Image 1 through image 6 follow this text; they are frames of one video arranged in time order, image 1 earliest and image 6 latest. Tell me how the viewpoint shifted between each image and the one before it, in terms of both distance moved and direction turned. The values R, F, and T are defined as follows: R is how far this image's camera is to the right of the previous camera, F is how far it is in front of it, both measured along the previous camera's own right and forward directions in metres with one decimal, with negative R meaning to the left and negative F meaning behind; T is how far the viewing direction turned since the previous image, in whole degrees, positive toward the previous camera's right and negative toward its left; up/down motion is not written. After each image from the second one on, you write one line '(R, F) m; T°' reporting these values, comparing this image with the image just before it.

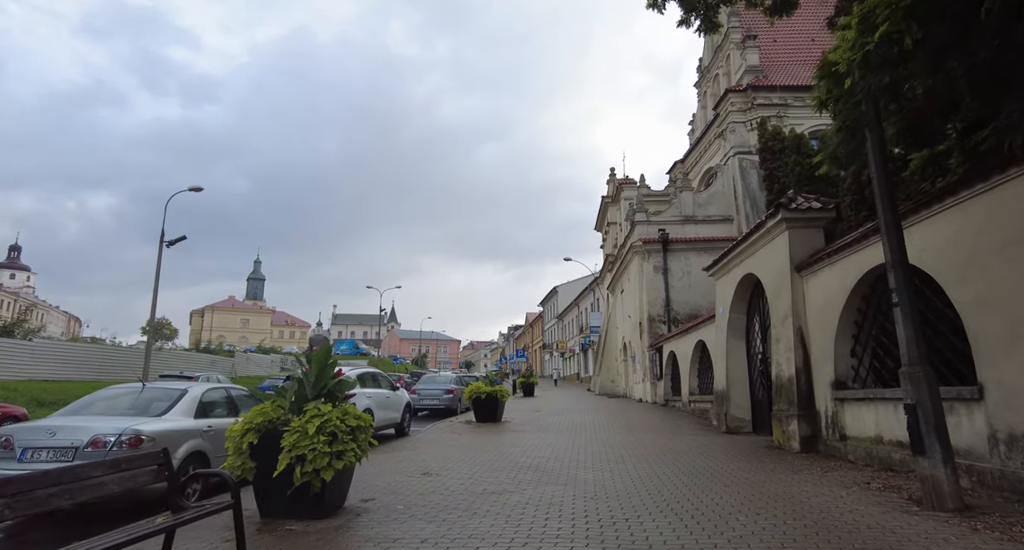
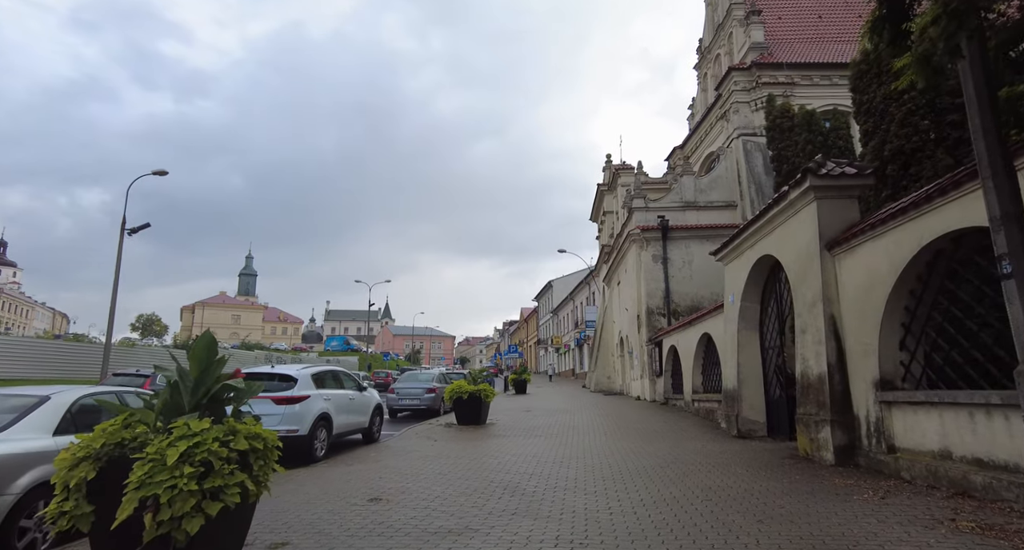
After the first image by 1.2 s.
(+0.3, +1.5) m; 0°
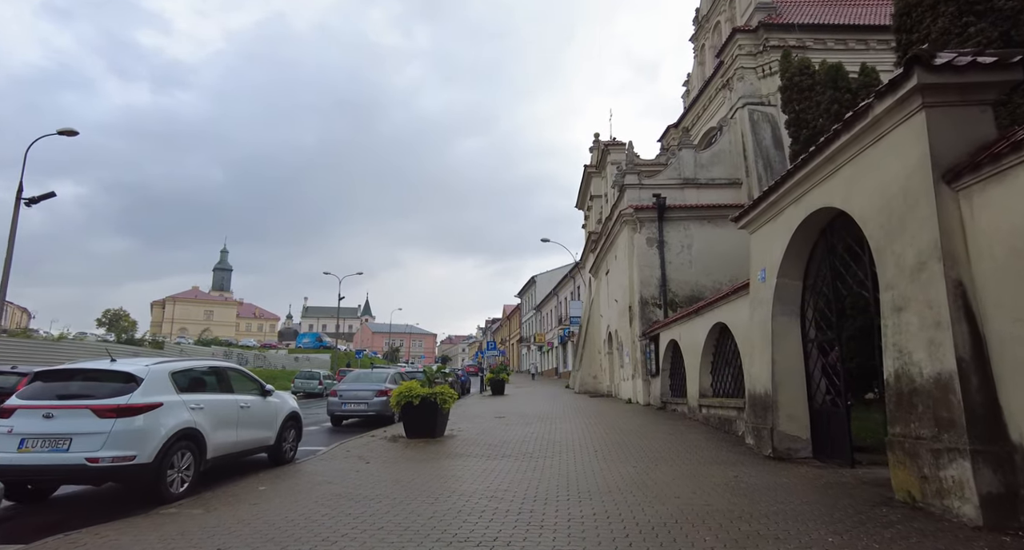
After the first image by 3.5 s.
(+0.4, +2.9) m; +2°
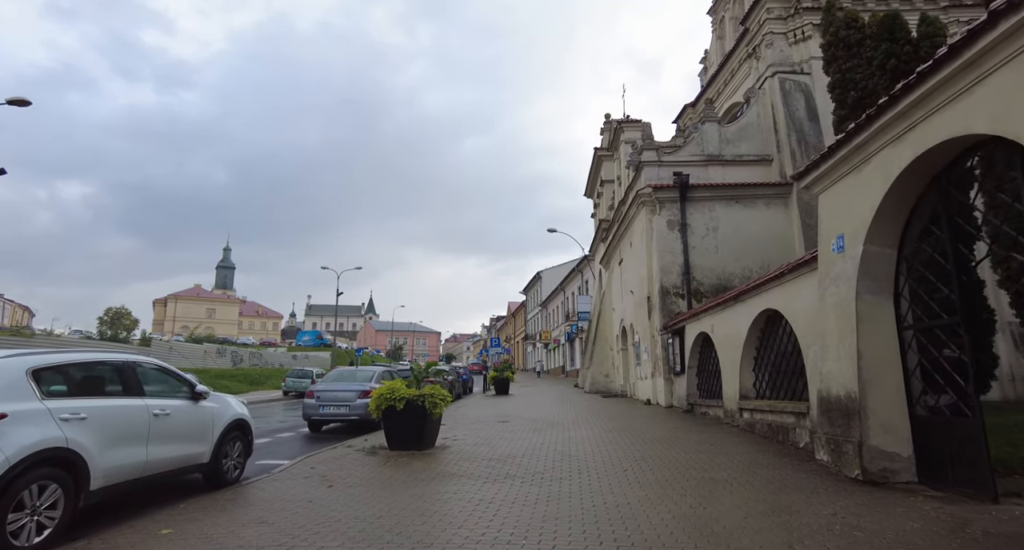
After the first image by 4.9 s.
(0.0, +2.0) m; -1°
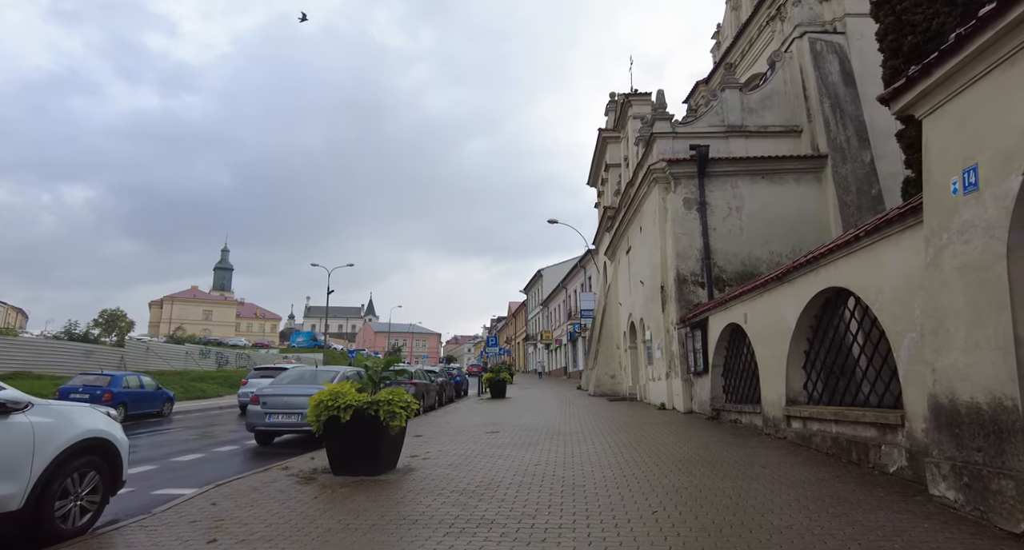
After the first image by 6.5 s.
(+0.2, +2.2) m; 0°
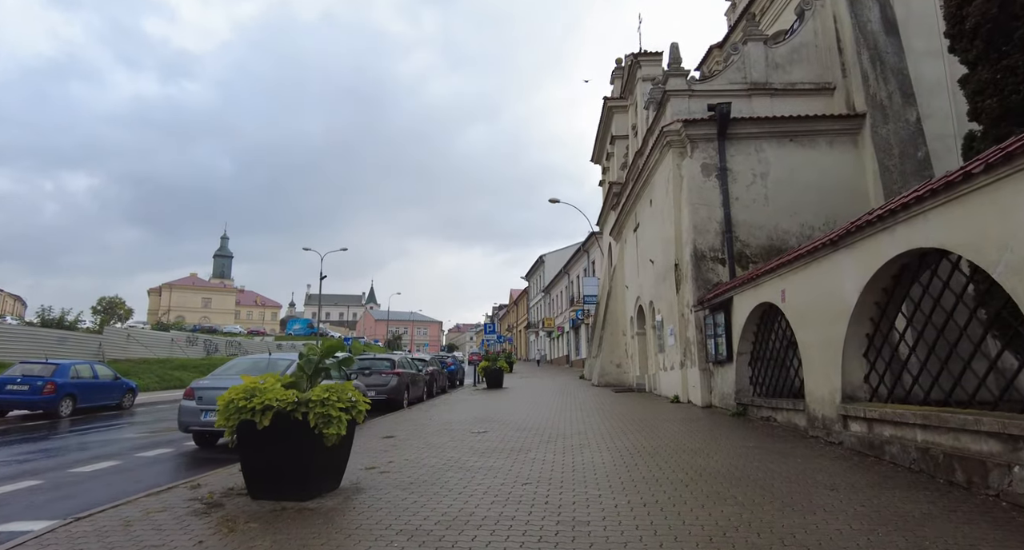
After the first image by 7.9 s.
(+0.2, +1.8) m; 0°
